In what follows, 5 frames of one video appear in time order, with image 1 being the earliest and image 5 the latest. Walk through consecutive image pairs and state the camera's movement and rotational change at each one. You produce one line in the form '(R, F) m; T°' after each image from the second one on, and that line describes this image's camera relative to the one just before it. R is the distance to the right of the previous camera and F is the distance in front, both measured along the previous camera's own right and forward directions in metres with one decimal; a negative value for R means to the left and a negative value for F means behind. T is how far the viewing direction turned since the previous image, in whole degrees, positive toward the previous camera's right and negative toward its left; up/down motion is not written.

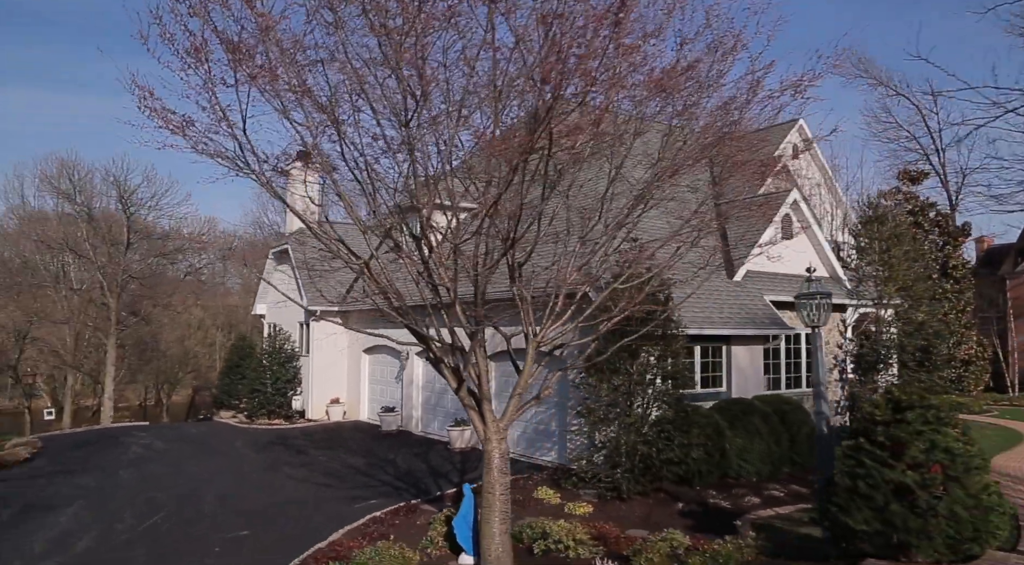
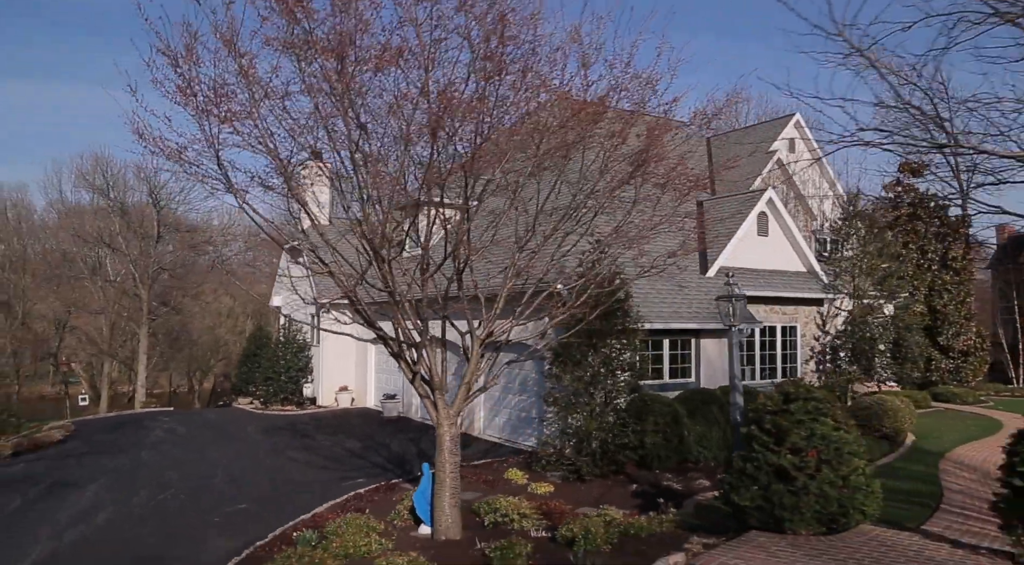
(+0.8, -0.9) m; -2°
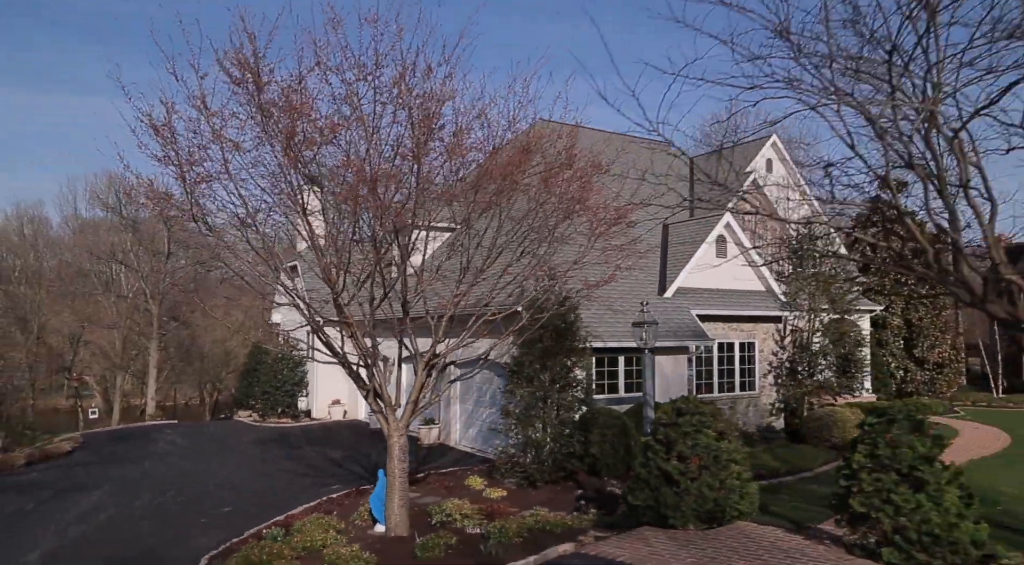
(+0.8, -1.2) m; -1°
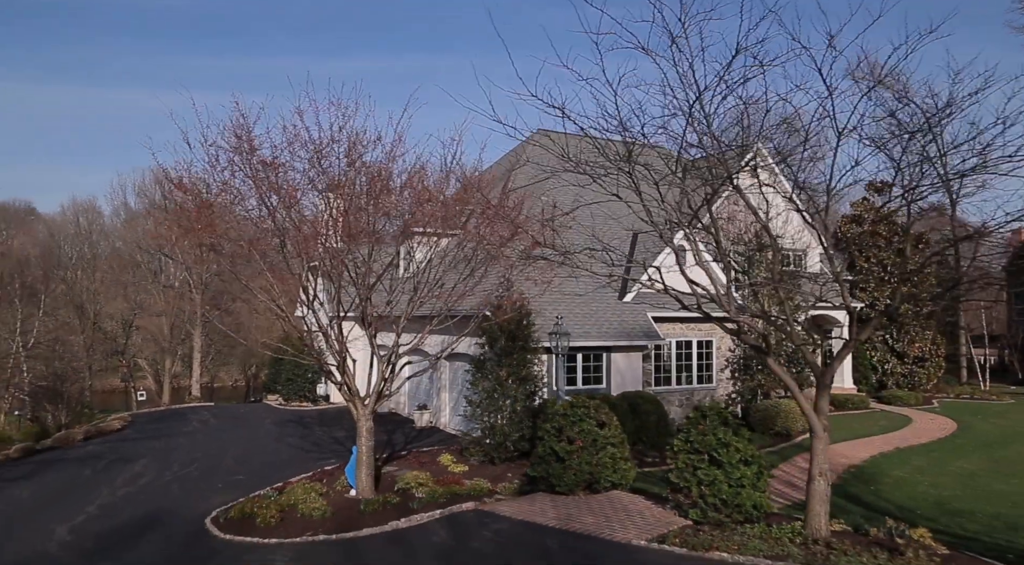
(+1.5, -2.3) m; -3°
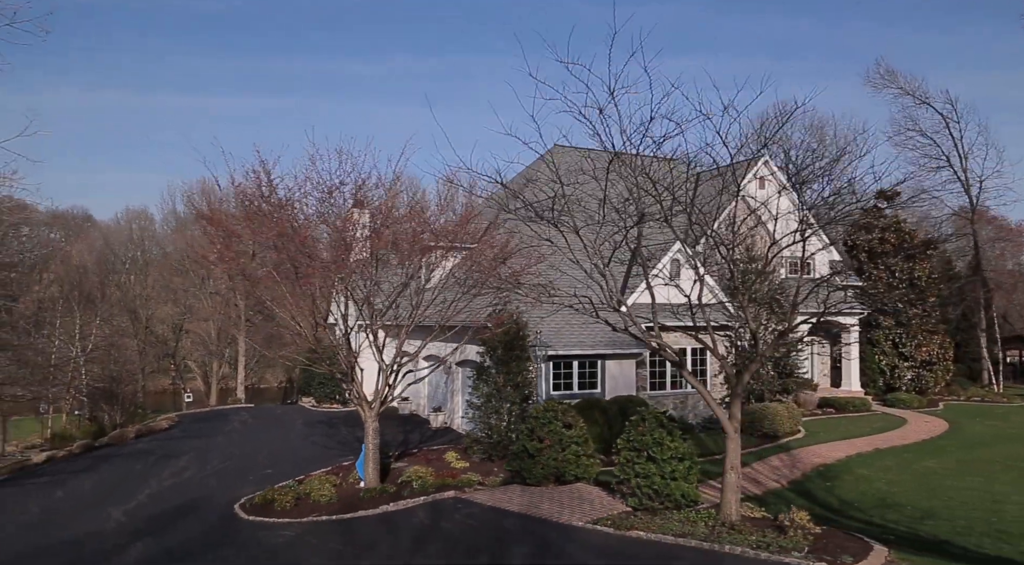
(+1.0, -1.6) m; -3°
